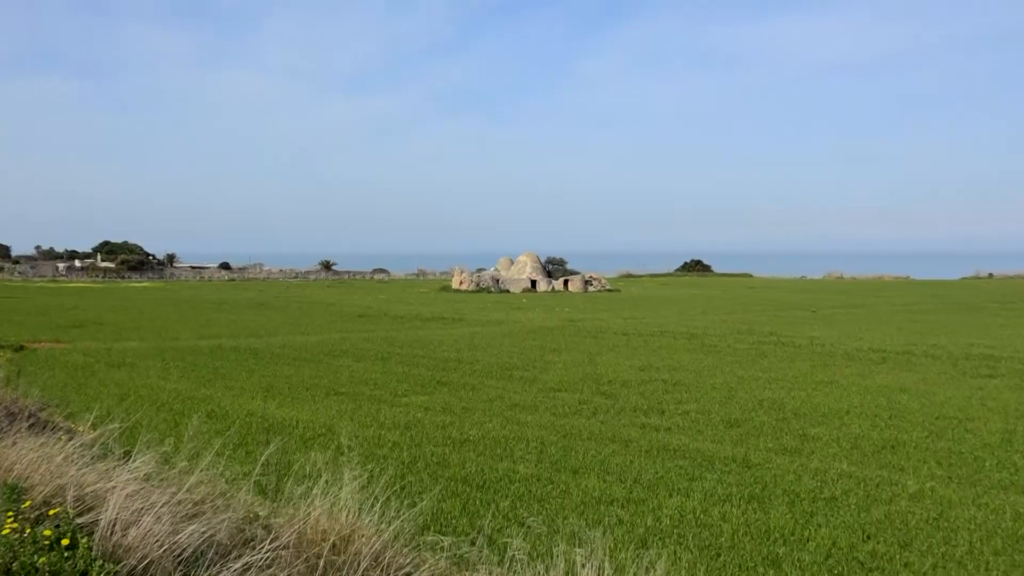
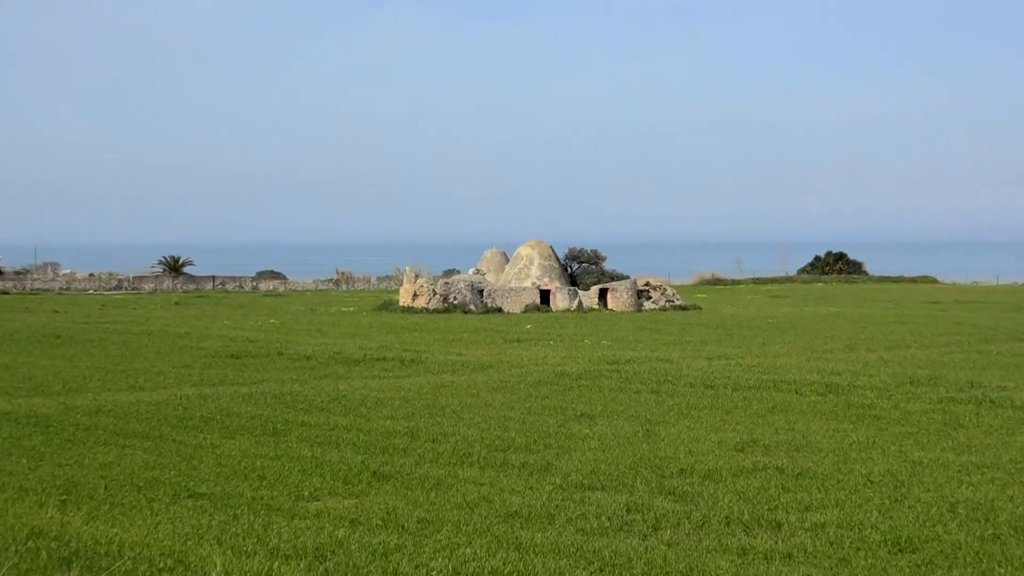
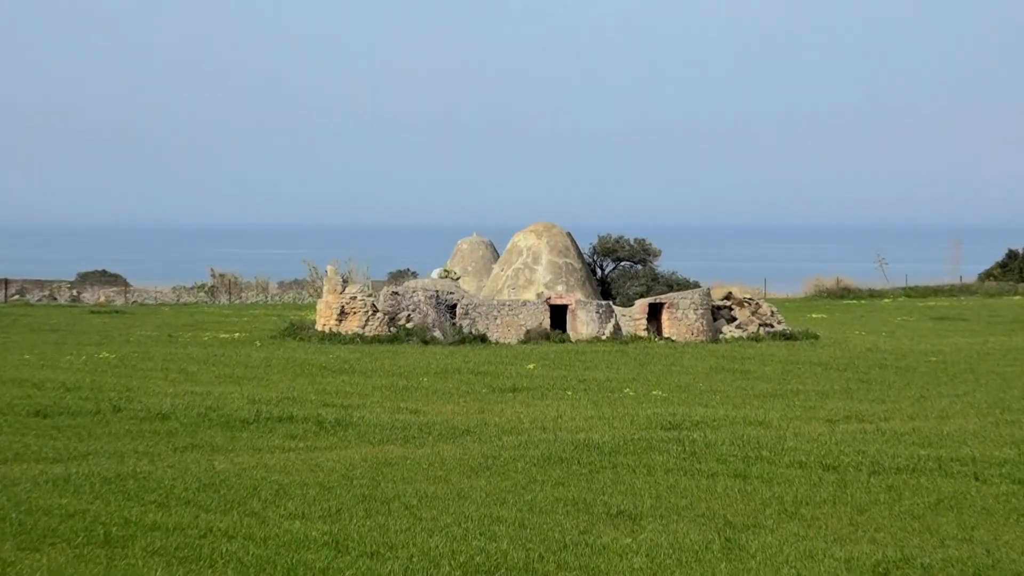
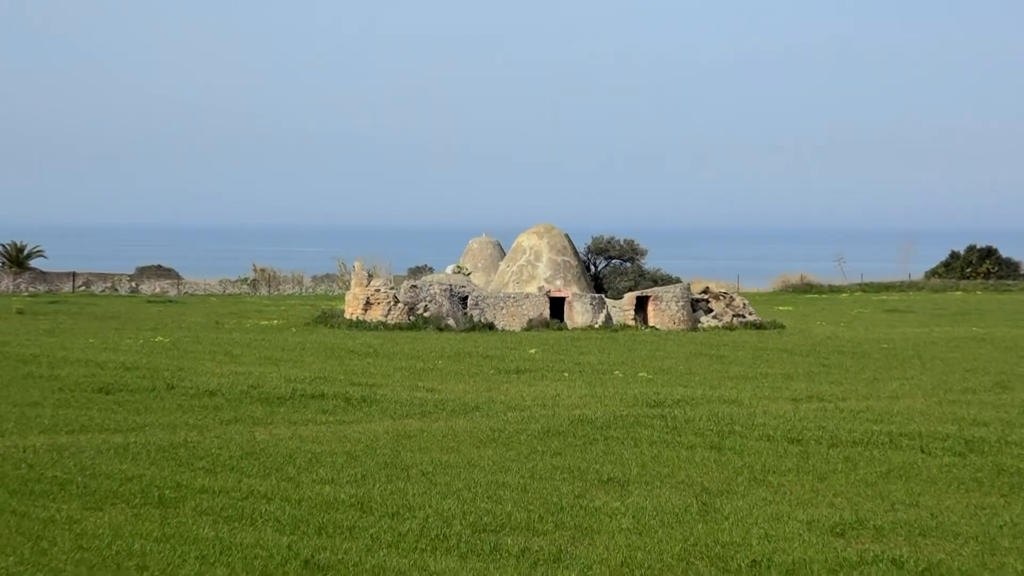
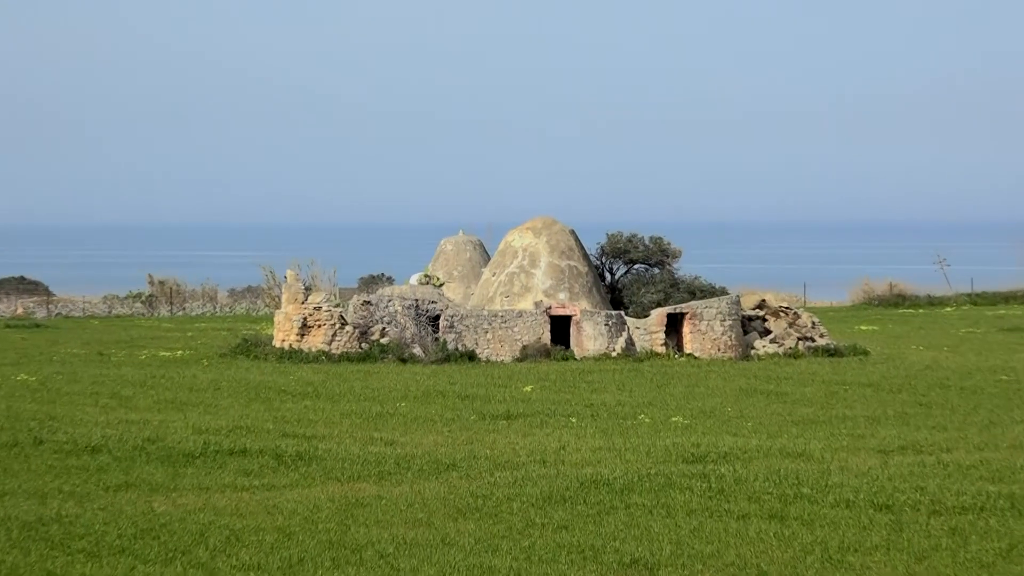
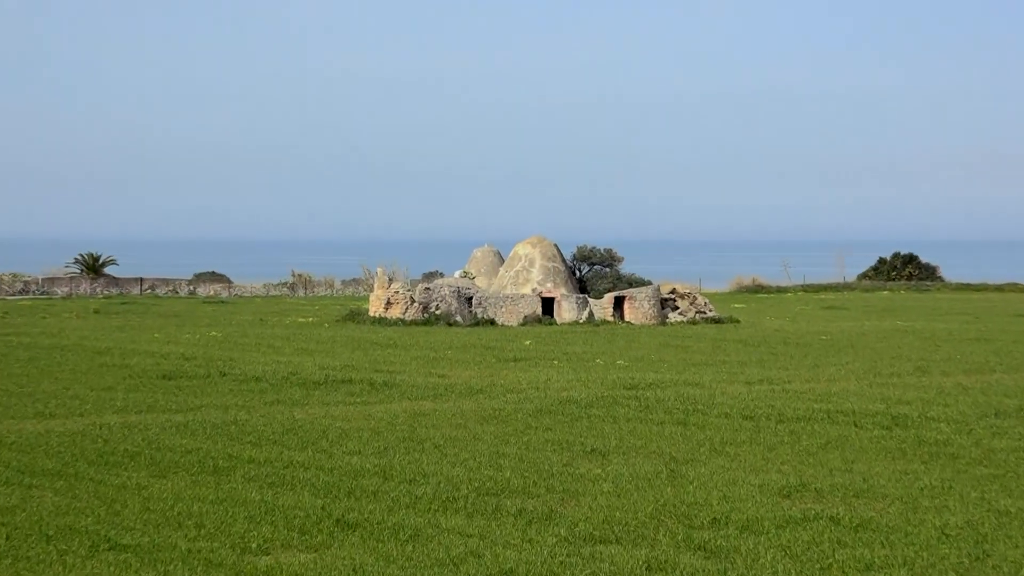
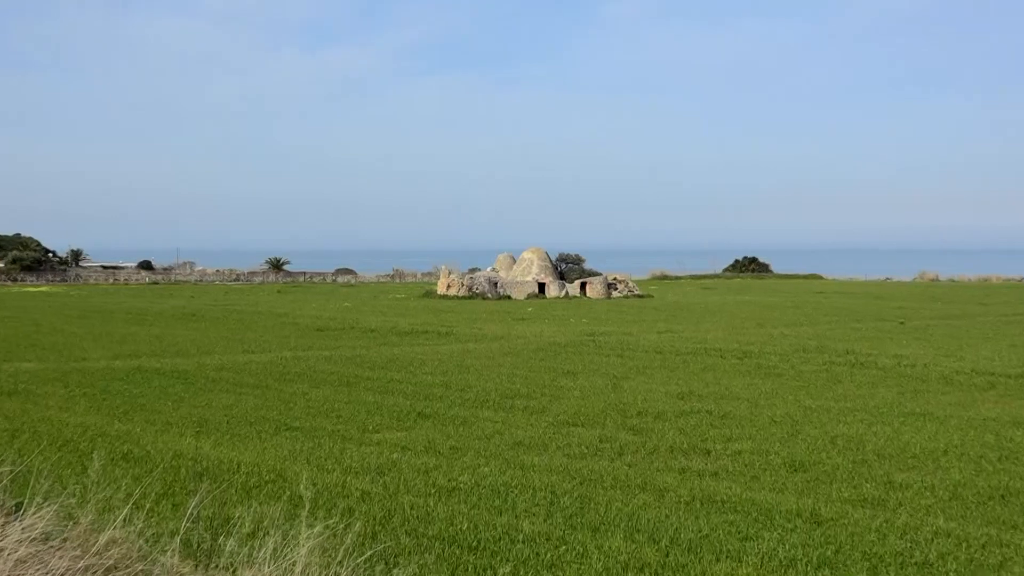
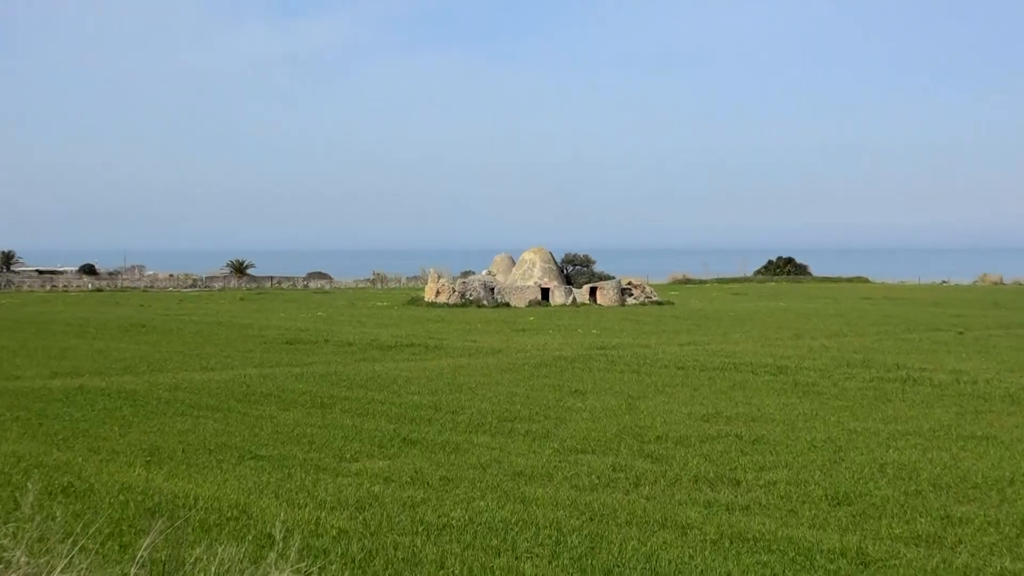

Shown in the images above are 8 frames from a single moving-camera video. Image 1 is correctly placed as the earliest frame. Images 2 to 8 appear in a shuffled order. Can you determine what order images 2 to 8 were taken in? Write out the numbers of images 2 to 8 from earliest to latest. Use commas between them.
7, 8, 2, 6, 4, 3, 5
